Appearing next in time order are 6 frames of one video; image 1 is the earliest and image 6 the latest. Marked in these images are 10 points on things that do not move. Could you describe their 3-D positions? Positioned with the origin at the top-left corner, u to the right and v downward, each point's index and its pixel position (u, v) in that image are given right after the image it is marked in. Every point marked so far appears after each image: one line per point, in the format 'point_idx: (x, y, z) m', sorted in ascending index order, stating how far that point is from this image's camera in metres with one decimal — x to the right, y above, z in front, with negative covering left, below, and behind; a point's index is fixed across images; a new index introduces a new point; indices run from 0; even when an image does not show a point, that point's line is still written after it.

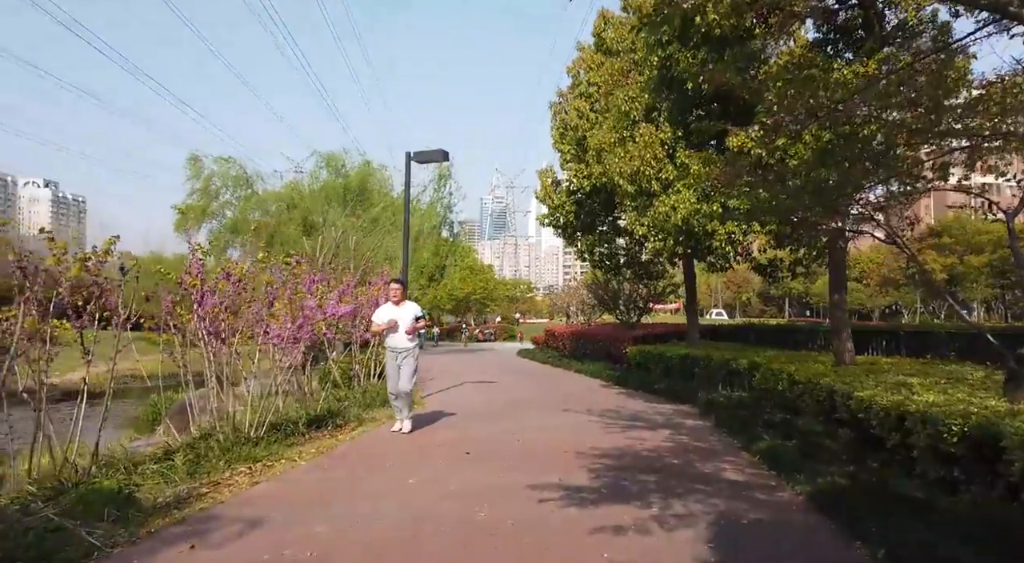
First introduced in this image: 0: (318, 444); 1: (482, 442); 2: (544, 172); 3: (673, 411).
0: (-2.5, -2.1, +8.0) m
1: (-0.4, -2.0, +7.6) m
2: (+0.9, +3.2, +17.4) m
3: (+2.7, -2.2, +10.1) m
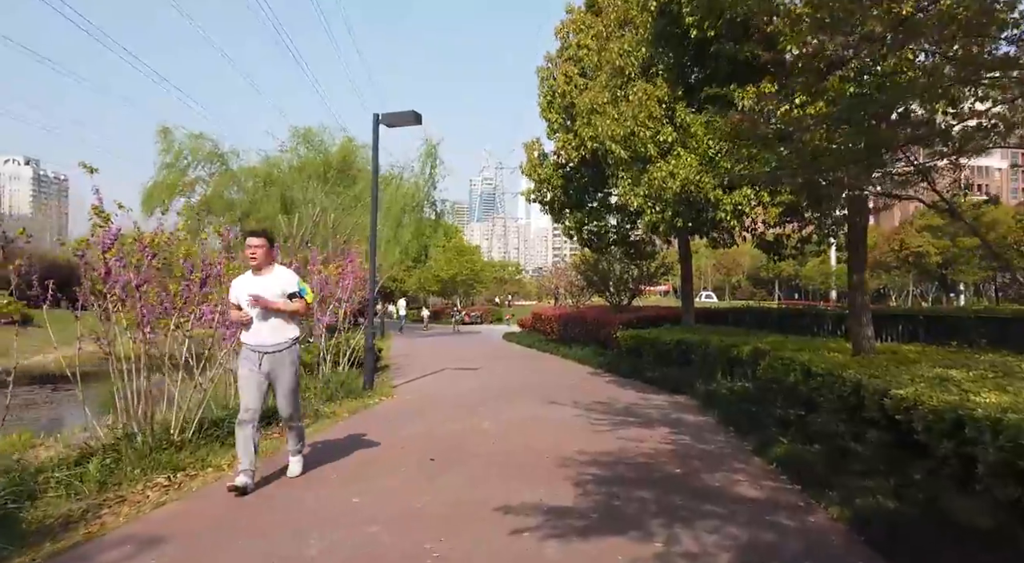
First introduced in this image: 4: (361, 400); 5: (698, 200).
0: (-2.8, -1.8, +6.9) m
1: (-0.7, -1.8, +6.5) m
2: (+0.5, +3.7, +16.2) m
3: (+2.4, -1.9, +9.1) m
4: (-2.4, -1.9, +9.4) m
5: (+2.7, +1.2, +8.7) m
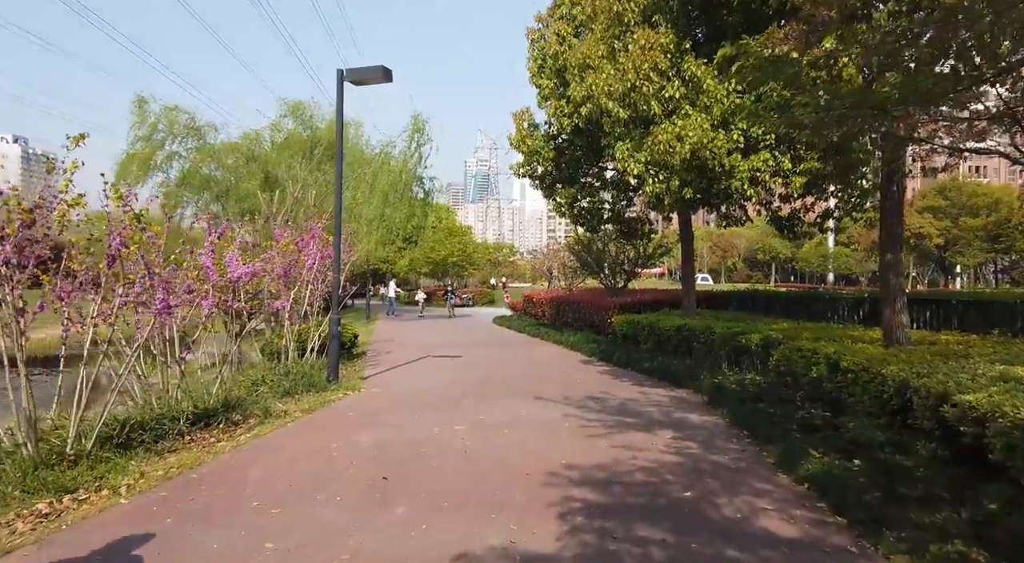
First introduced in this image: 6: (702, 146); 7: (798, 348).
0: (-3.1, -1.6, +5.8) m
1: (-0.9, -1.6, +5.4) m
2: (+0.2, +4.2, +15.0) m
3: (+2.1, -1.6, +8.1) m
4: (-2.6, -1.6, +8.3) m
5: (+2.4, +1.4, +7.6) m
6: (+2.3, +1.7, +7.3) m
7: (+3.3, -0.8, +7.1) m
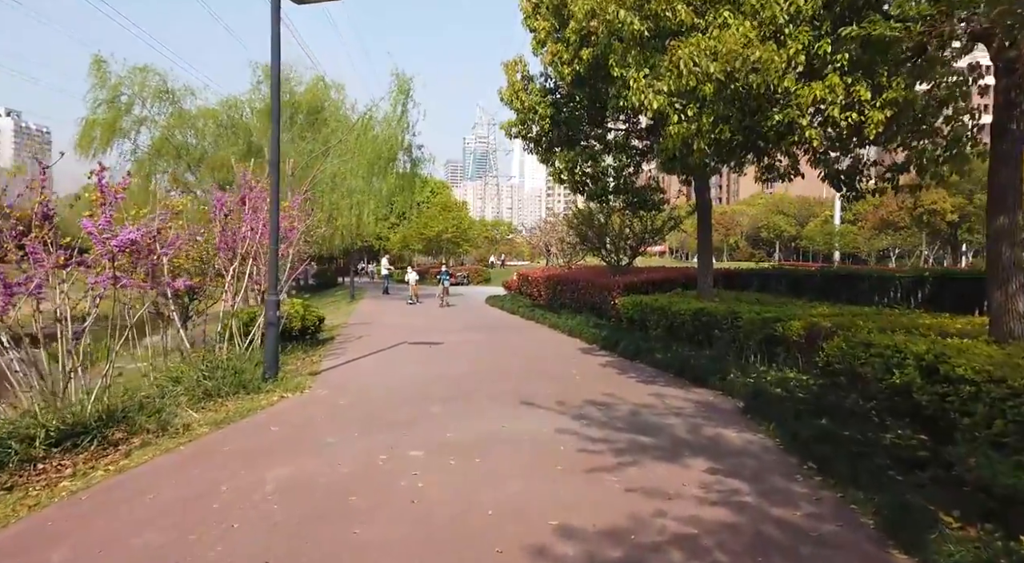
0: (-3.3, -1.4, +4.0) m
1: (-1.1, -1.4, +3.7) m
2: (0.0, +4.7, +13.1) m
3: (+1.9, -1.3, +6.3) m
4: (-2.8, -1.3, +6.5) m
5: (+2.3, +1.7, +5.7) m
6: (+2.1, +1.9, +5.5) m
7: (+3.2, -0.6, +5.3) m
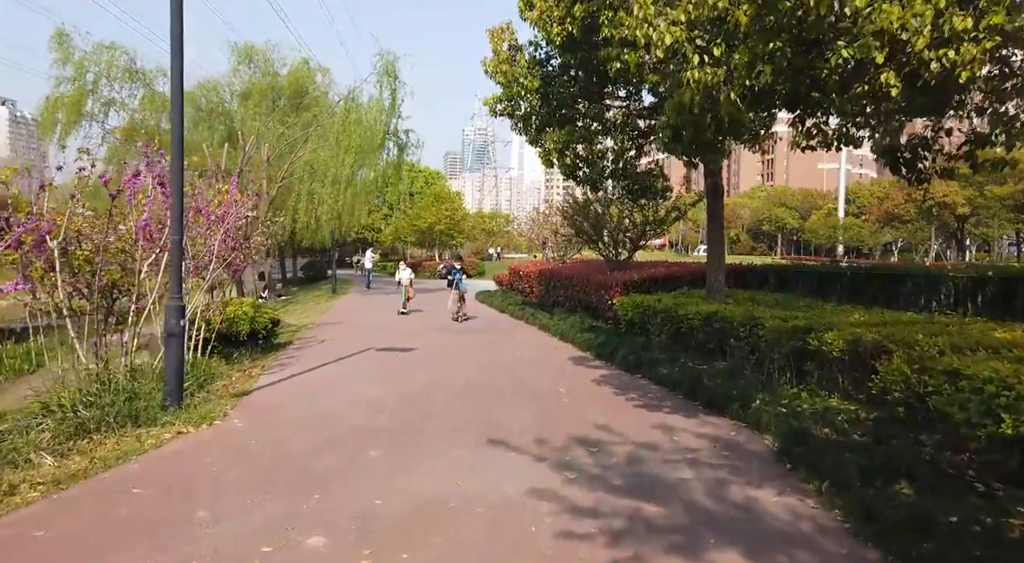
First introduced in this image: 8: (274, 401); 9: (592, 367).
0: (-3.5, -1.5, +2.6) m
1: (-1.4, -1.4, +2.2) m
2: (-0.3, +4.8, +11.5) m
3: (+1.7, -1.4, +4.9) m
4: (-3.1, -1.3, +5.0) m
5: (+2.0, +1.7, +4.2) m
6: (+1.8, +1.9, +4.0) m
7: (+2.9, -0.6, +3.9) m
8: (-2.5, -1.3, +6.4) m
9: (+1.2, -1.3, +9.2) m
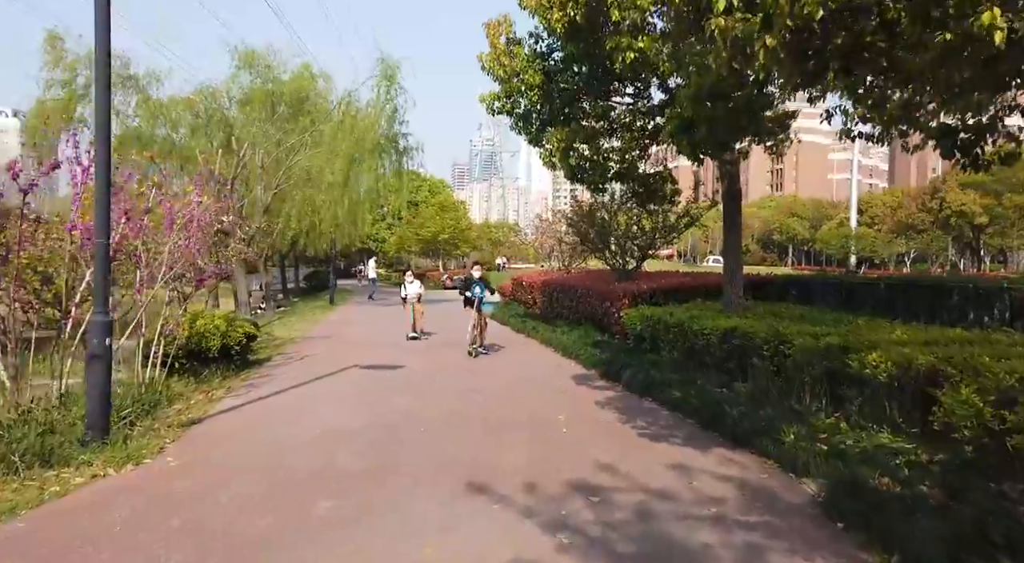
0: (-3.7, -1.5, +1.7) m
1: (-1.5, -1.5, +1.3) m
2: (-0.3, +4.6, +10.7) m
3: (+1.5, -1.4, +4.0) m
4: (-3.2, -1.4, +4.2) m
5: (+1.9, +1.6, +3.3) m
6: (+1.7, +1.8, +3.1) m
7: (+2.7, -0.7, +2.9) m
8: (-2.6, -1.4, +5.6) m
9: (+1.2, -1.4, +8.3) m
